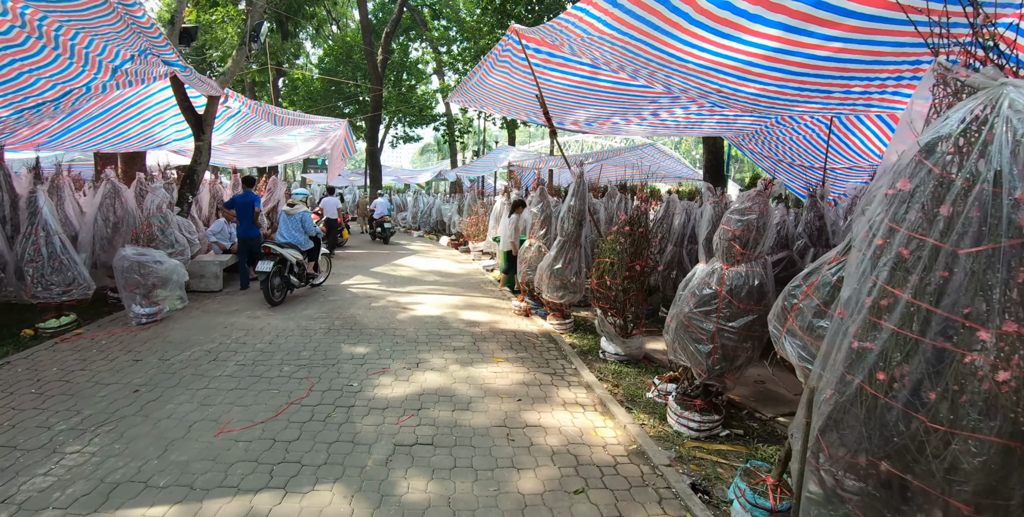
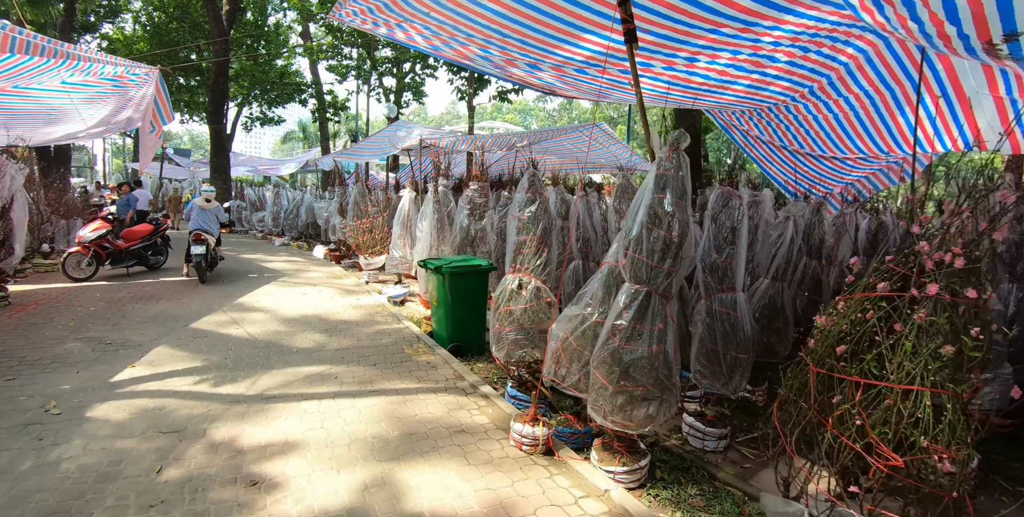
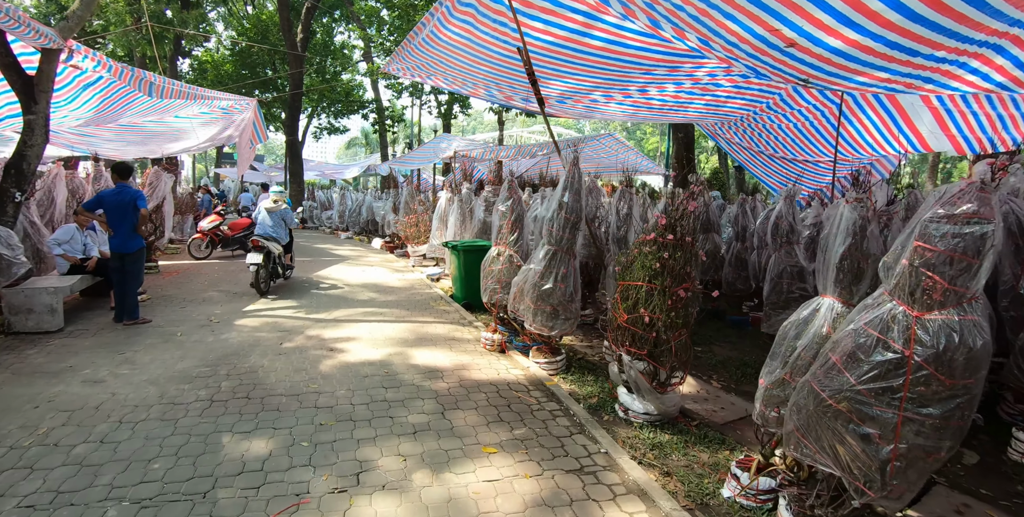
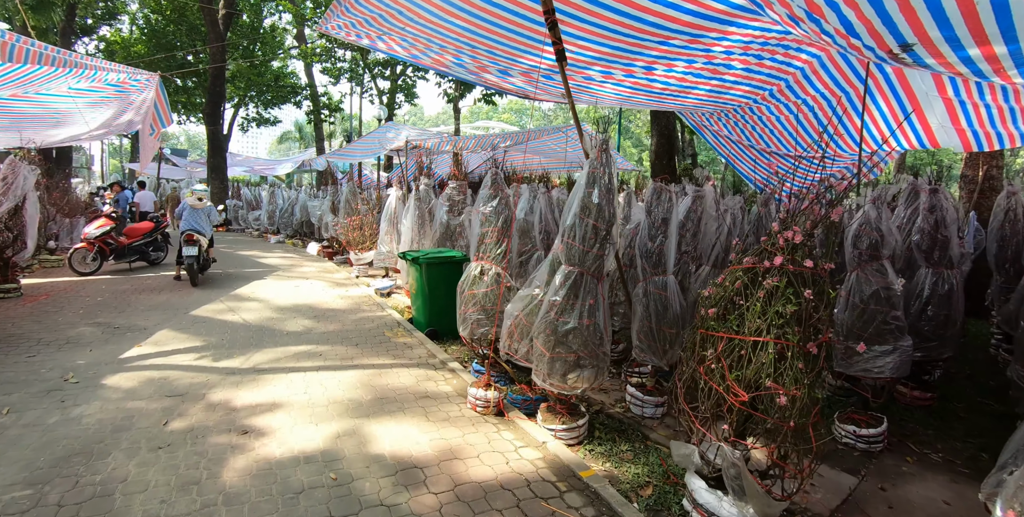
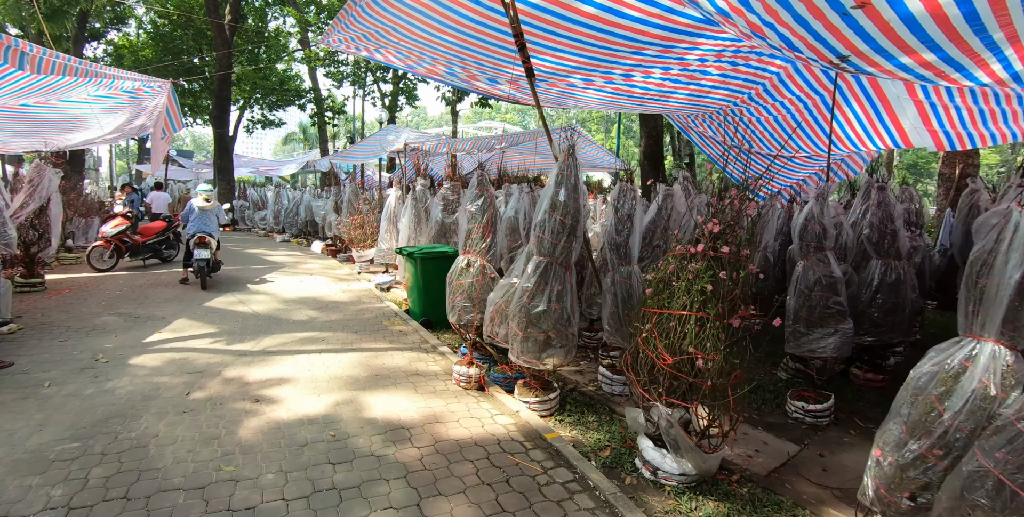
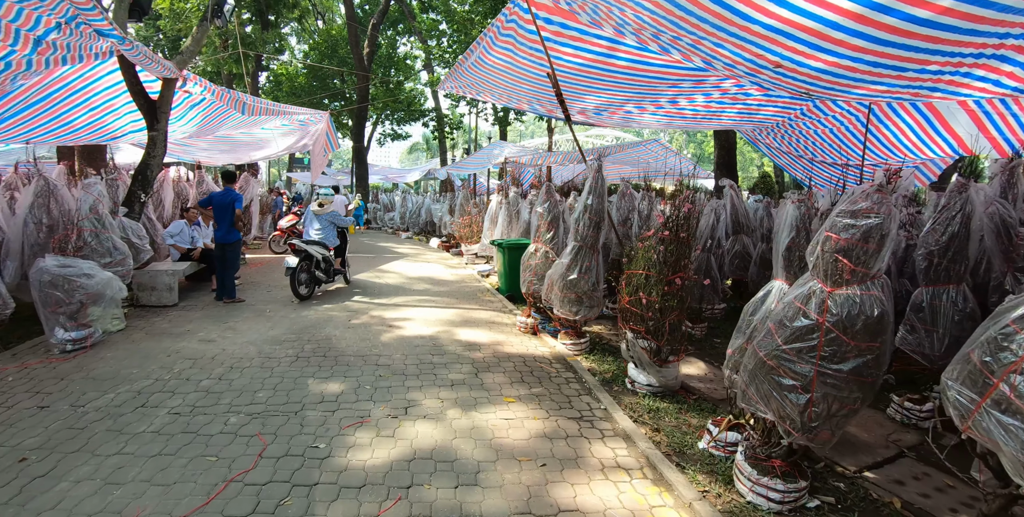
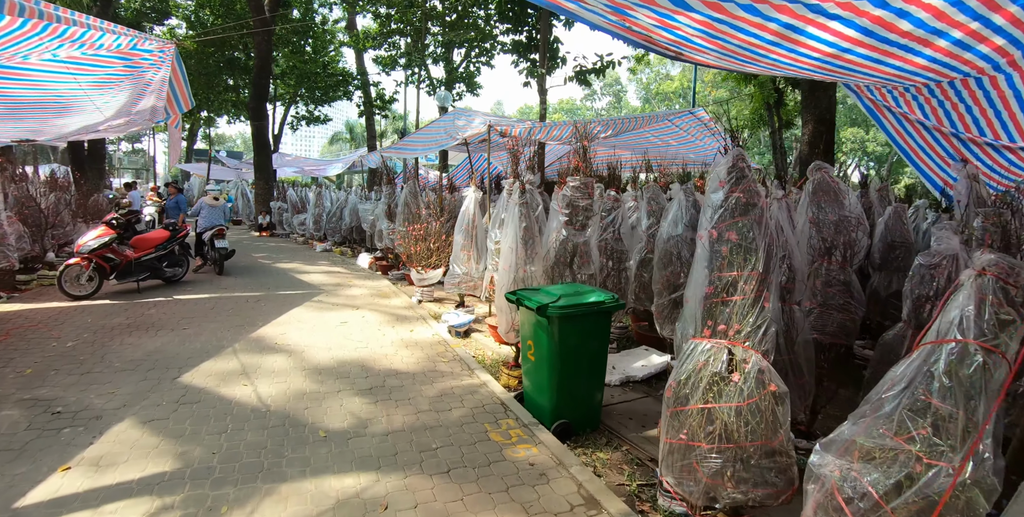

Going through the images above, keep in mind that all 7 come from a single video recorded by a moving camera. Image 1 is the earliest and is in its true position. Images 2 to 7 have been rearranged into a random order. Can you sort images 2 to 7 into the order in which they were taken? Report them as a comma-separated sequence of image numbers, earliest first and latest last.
6, 3, 5, 4, 2, 7
